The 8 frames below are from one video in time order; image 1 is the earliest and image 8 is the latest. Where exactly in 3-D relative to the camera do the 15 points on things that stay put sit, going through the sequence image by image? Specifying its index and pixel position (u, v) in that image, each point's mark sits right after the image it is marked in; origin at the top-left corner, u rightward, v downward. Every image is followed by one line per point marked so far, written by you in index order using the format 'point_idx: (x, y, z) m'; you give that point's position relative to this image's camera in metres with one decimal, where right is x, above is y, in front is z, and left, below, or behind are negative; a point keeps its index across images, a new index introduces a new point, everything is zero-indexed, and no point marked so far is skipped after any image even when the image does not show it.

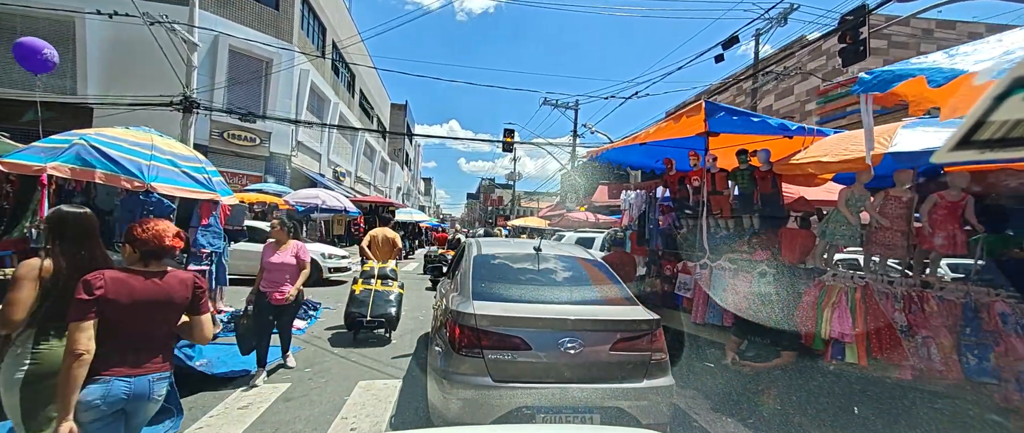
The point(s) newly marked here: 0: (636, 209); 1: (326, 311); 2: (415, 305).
0: (+2.1, +0.1, +6.9) m
1: (-3.6, -1.8, +8.0) m
2: (-2.3, -2.0, +9.4) m
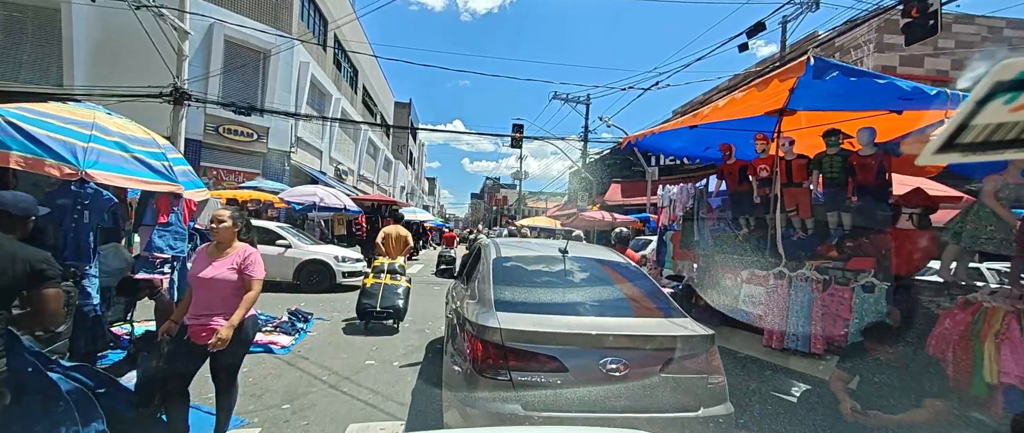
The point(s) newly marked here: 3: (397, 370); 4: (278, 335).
0: (+2.4, +0.2, +5.9) m
1: (-3.3, -1.8, +7.0) m
2: (-2.0, -2.0, +8.4) m
3: (-1.4, -1.9, +5.0) m
4: (-3.3, -1.7, +5.8) m
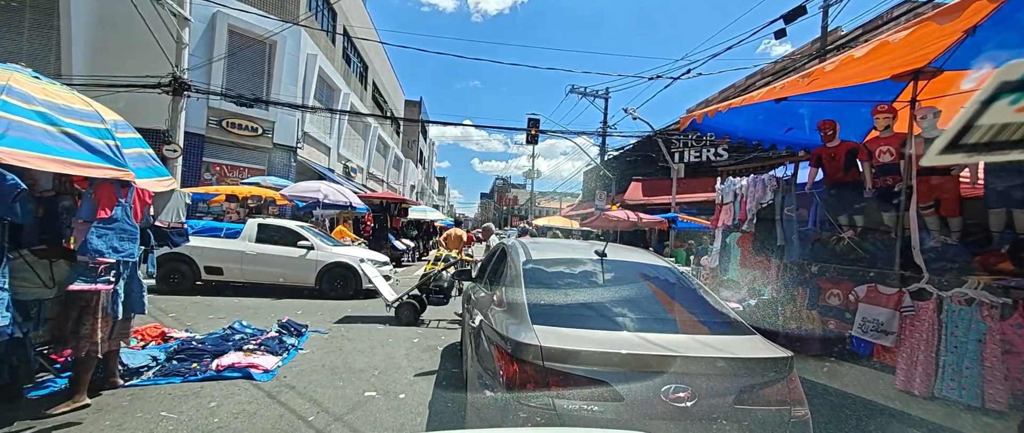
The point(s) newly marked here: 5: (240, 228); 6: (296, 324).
0: (+2.8, +0.2, +4.8) m
1: (-2.9, -1.8, +6.0) m
2: (-1.5, -1.9, +7.4) m
3: (-1.1, -1.8, +3.9) m
4: (-3.0, -1.6, +4.8) m
5: (-6.7, -0.3, +10.3) m
6: (-3.2, -1.6, +6.1) m
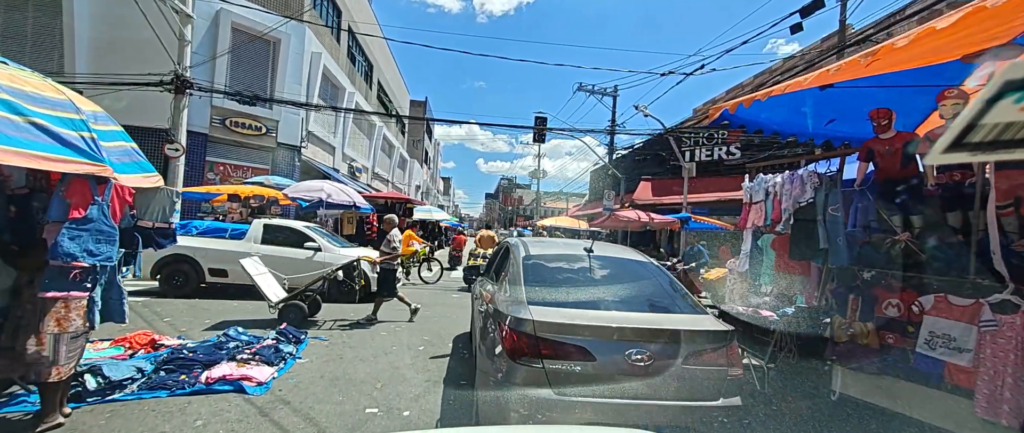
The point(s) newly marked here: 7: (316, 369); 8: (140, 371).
0: (+2.9, +0.2, +4.4) m
1: (-2.8, -1.8, +5.7) m
2: (-1.4, -1.9, +7.0) m
3: (-0.9, -1.8, +3.6) m
4: (-2.8, -1.6, +4.5) m
5: (-6.5, -0.3, +10.0) m
6: (-3.0, -1.6, +5.8) m
7: (-2.3, -1.8, +4.8) m
8: (-3.8, -1.6, +4.1) m
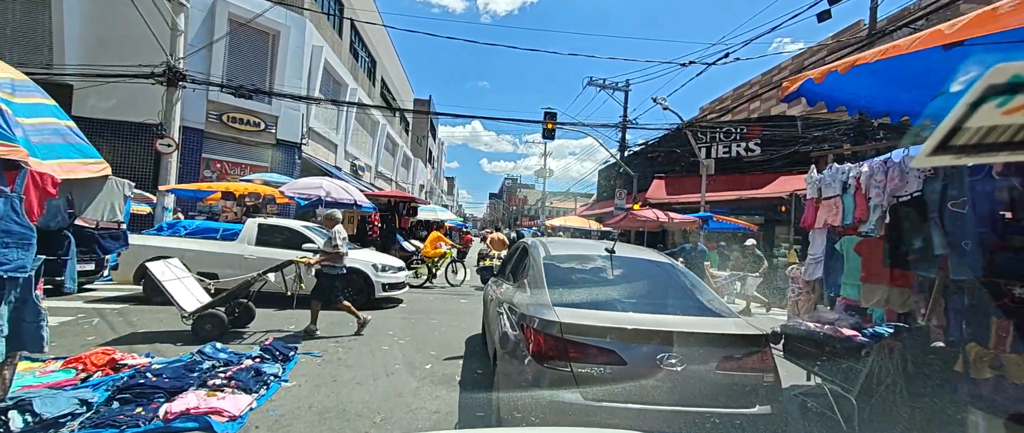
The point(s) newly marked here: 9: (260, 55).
0: (+3.2, +0.2, +3.6) m
1: (-2.5, -1.7, +4.9) m
2: (-1.1, -1.9, +6.3) m
3: (-0.7, -1.8, +2.8) m
4: (-2.6, -1.6, +3.7) m
5: (-6.2, -0.3, +9.3) m
6: (-2.8, -1.6, +5.0) m
7: (-2.0, -1.8, +4.0) m
8: (-3.5, -1.5, +3.4) m
9: (-10.6, +6.8, +17.4) m
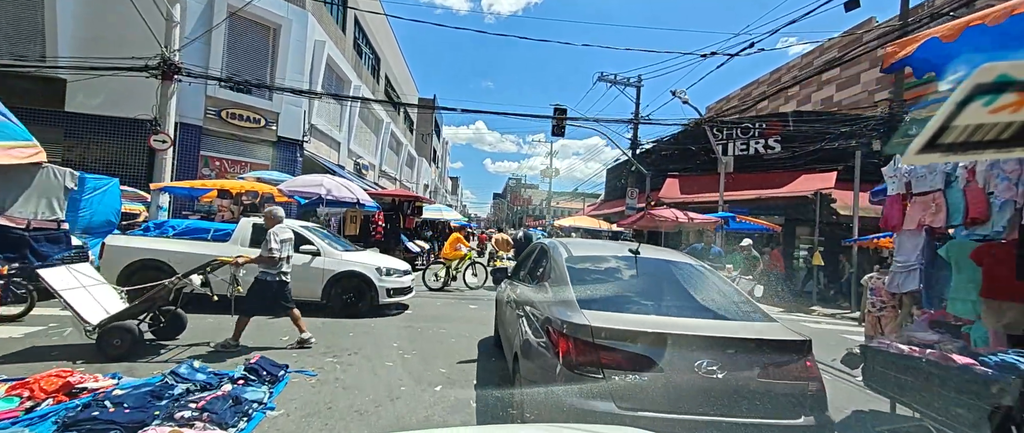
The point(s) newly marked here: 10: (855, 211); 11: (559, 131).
0: (+3.4, +0.2, +2.9) m
1: (-2.3, -1.7, +4.3) m
2: (-0.8, -1.9, +5.6) m
3: (-0.5, -1.8, +2.1) m
4: (-2.3, -1.6, +3.1) m
5: (-5.9, -0.2, +8.6) m
6: (-2.5, -1.6, +4.3) m
7: (-1.8, -1.7, +3.4) m
8: (-3.3, -1.5, +2.7) m
9: (-10.3, +6.8, +16.8) m
10: (+11.2, +0.2, +13.5) m
11: (+2.2, +3.9, +18.5) m
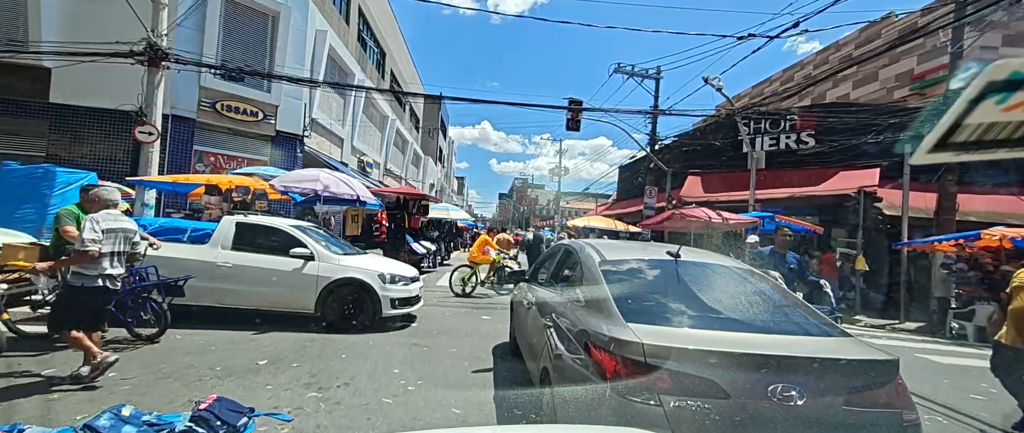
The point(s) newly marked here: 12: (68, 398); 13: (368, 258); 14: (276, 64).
0: (+3.7, +0.2, +1.7) m
1: (-2.0, -1.7, +3.2) m
2: (-0.5, -1.9, +4.5) m
3: (-0.2, -1.8, +1.0) m
4: (-2.0, -1.6, +2.0) m
5: (-5.6, -0.2, +7.6) m
6: (-2.2, -1.5, +3.2) m
7: (-1.5, -1.7, +2.3) m
8: (-3.0, -1.5, +1.7) m
9: (-9.8, +6.9, +15.8) m
10: (+11.6, +0.2, +12.2) m
11: (+2.7, +3.9, +17.4) m
12: (-3.8, -1.6, +3.5) m
13: (-2.8, -0.8, +7.7) m
14: (-9.3, +5.8, +16.1) m
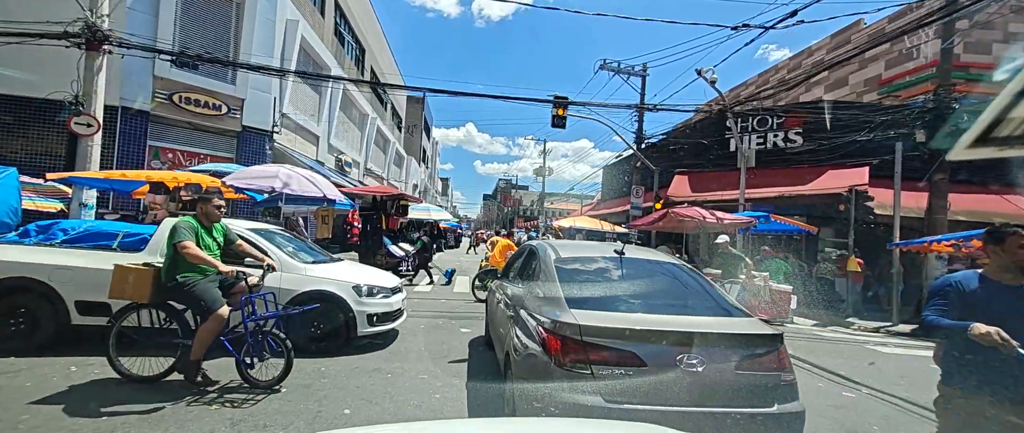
0: (+3.6, +0.2, +1.0) m
1: (-2.1, -1.7, +2.3) m
2: (-0.7, -1.9, +3.6) m
3: (-0.2, -1.8, +0.2) m
4: (-2.1, -1.6, +1.1) m
5: (-5.9, -0.2, +6.5) m
6: (-2.4, -1.5, +2.3) m
7: (-1.6, -1.7, +1.4) m
8: (-3.1, -1.5, +0.7) m
9: (-10.4, +6.8, +14.6) m
10: (+11.1, +0.2, +11.8) m
11: (+1.9, +3.9, +16.7) m
12: (-4.0, -1.6, +2.5) m
13: (-3.1, -0.8, +6.8) m
14: (-9.9, +5.8, +14.9) m
